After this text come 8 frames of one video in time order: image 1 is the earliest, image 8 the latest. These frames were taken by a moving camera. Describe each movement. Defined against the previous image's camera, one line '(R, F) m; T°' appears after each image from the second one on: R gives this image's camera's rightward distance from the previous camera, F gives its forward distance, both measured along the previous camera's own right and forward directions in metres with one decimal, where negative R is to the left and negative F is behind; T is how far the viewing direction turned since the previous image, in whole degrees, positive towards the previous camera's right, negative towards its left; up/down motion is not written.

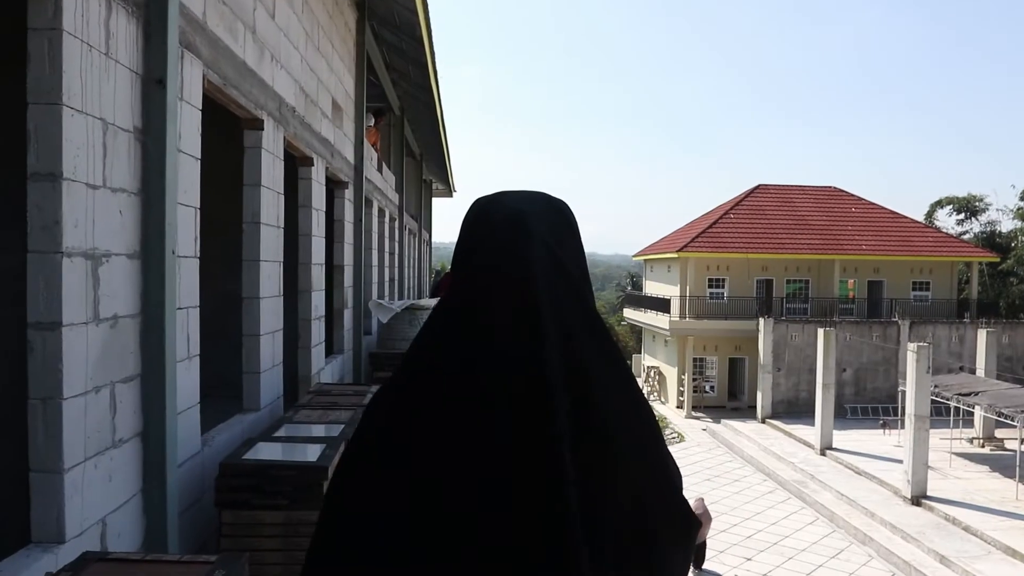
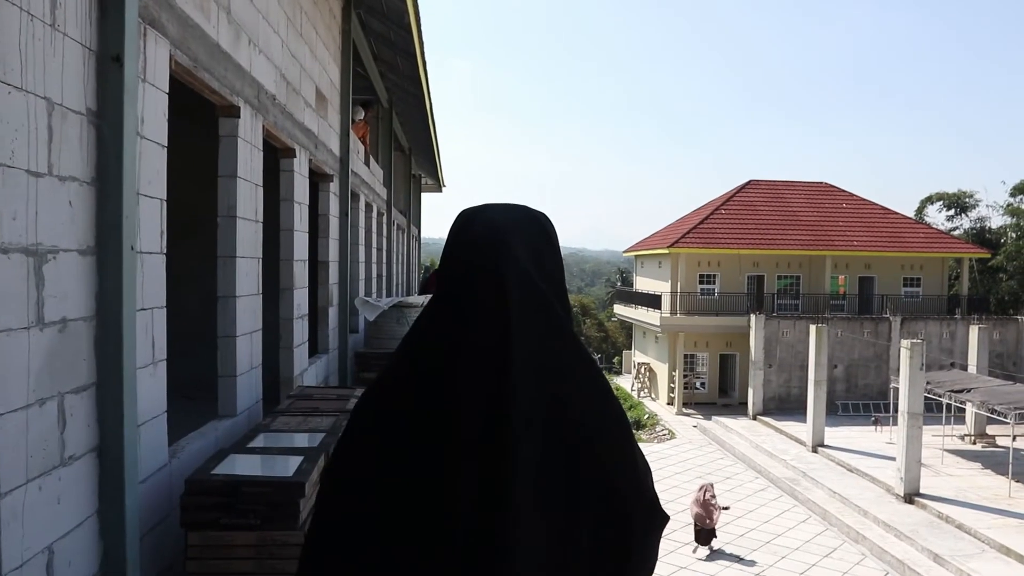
(0.0, +0.2) m; +1°
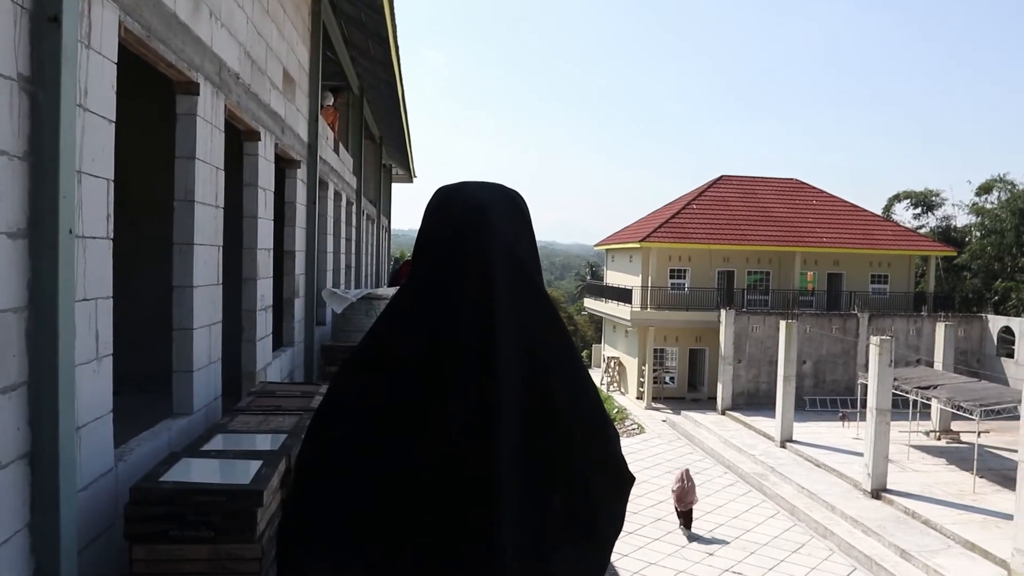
(0.0, +0.2) m; +2°
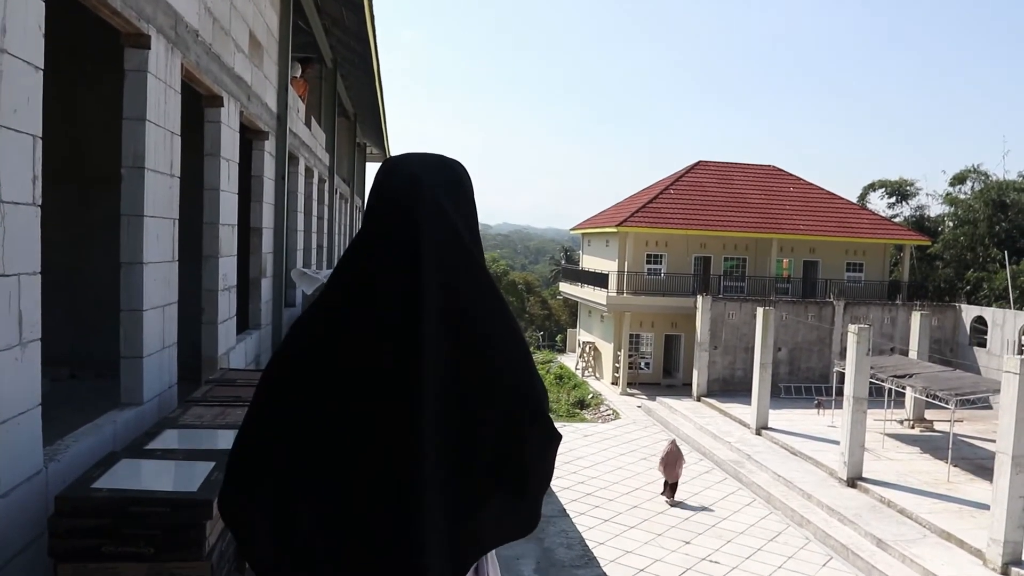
(0.0, +0.3) m; +2°
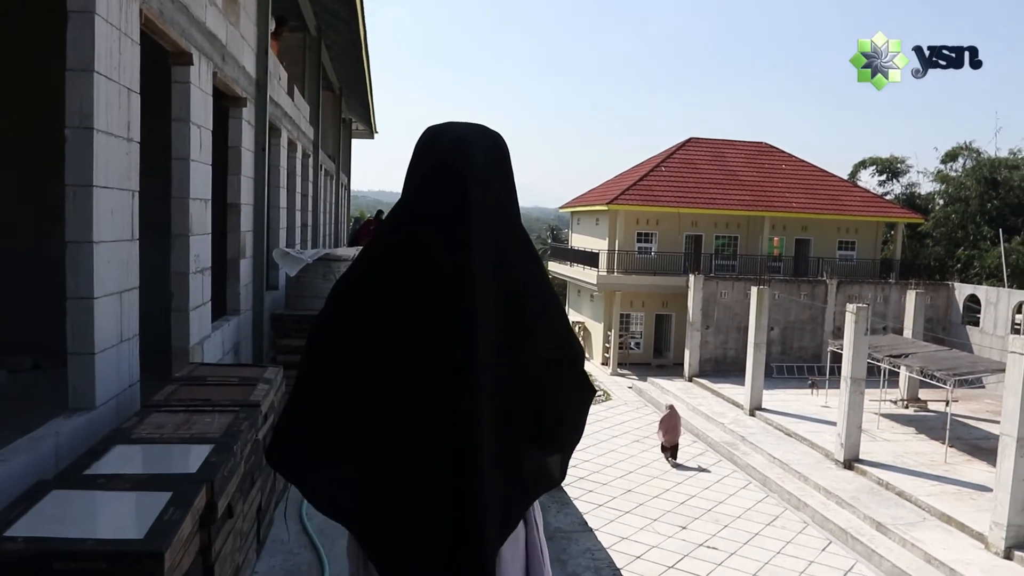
(-0.1, +0.5) m; +1°
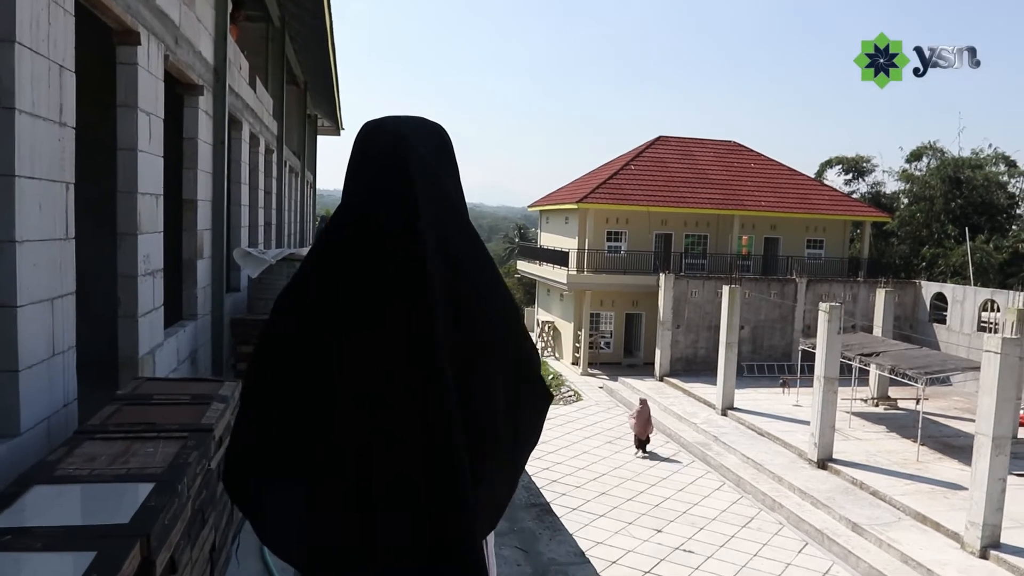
(-0.1, +0.3) m; +2°
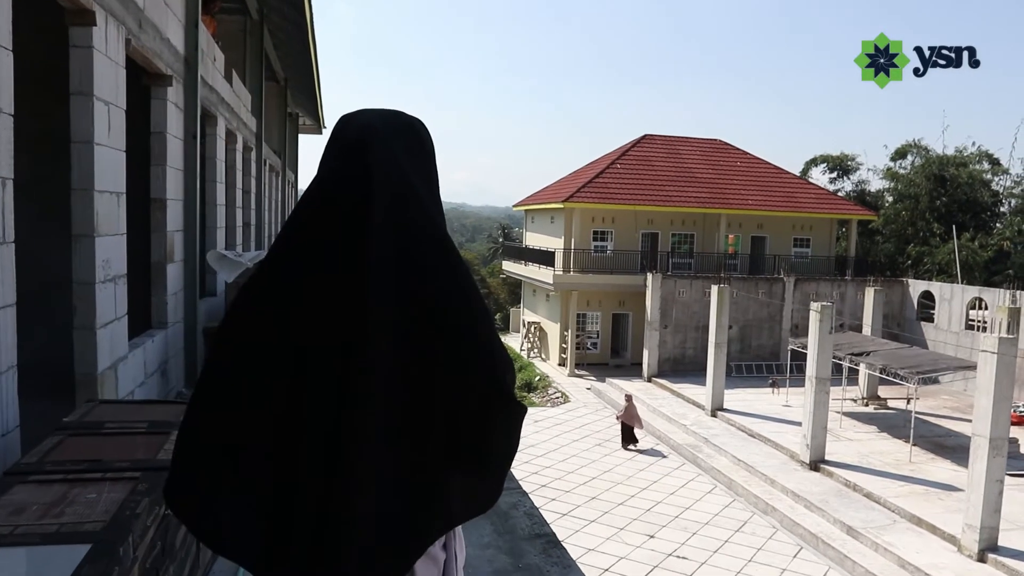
(-0.1, +0.3) m; +1°
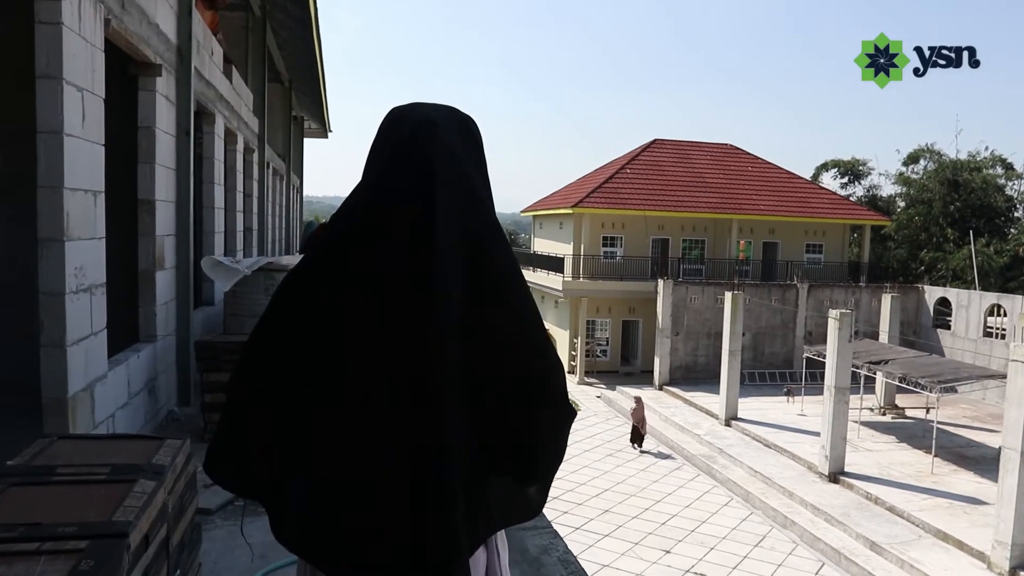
(-0.1, +0.4) m; 0°
